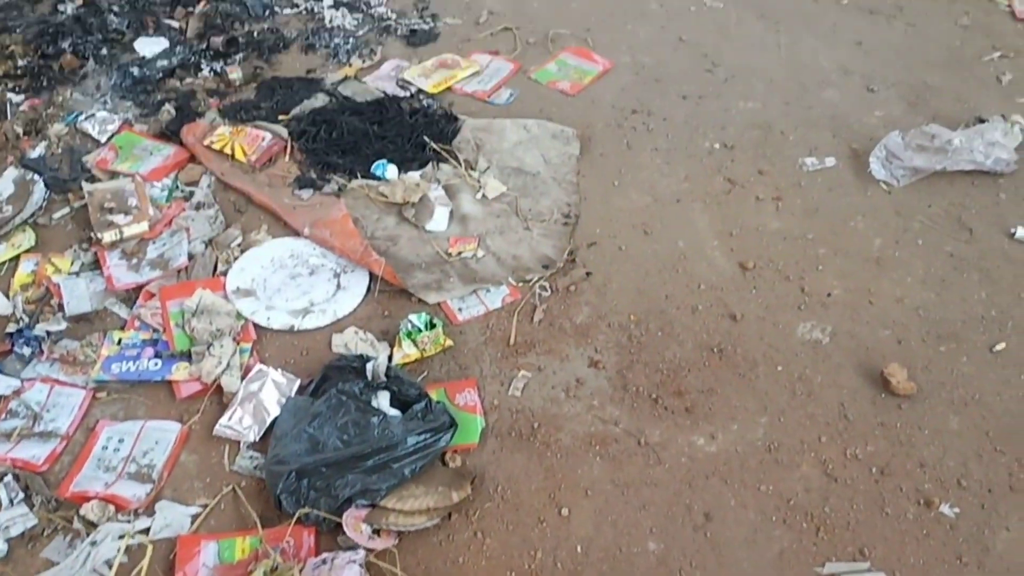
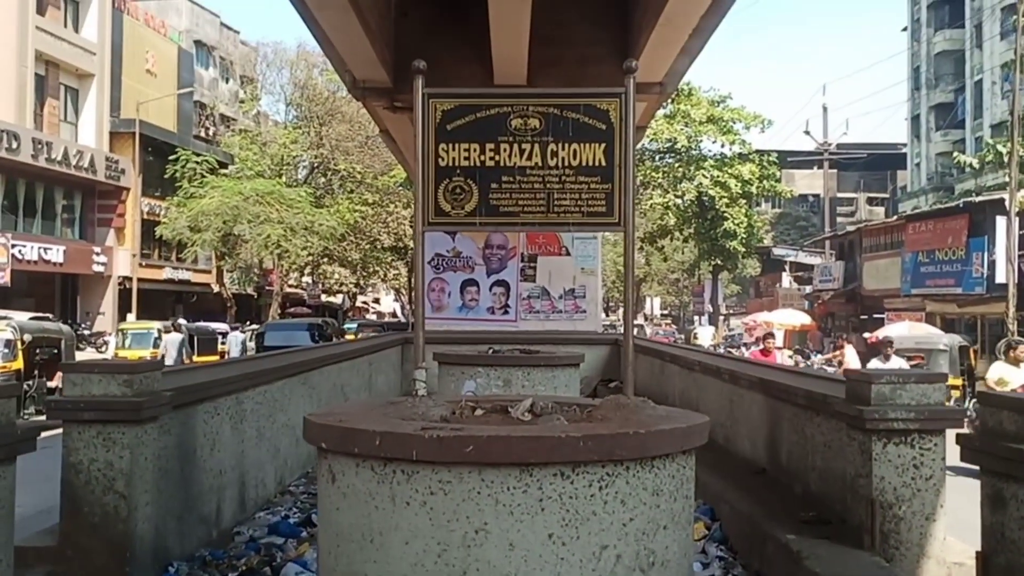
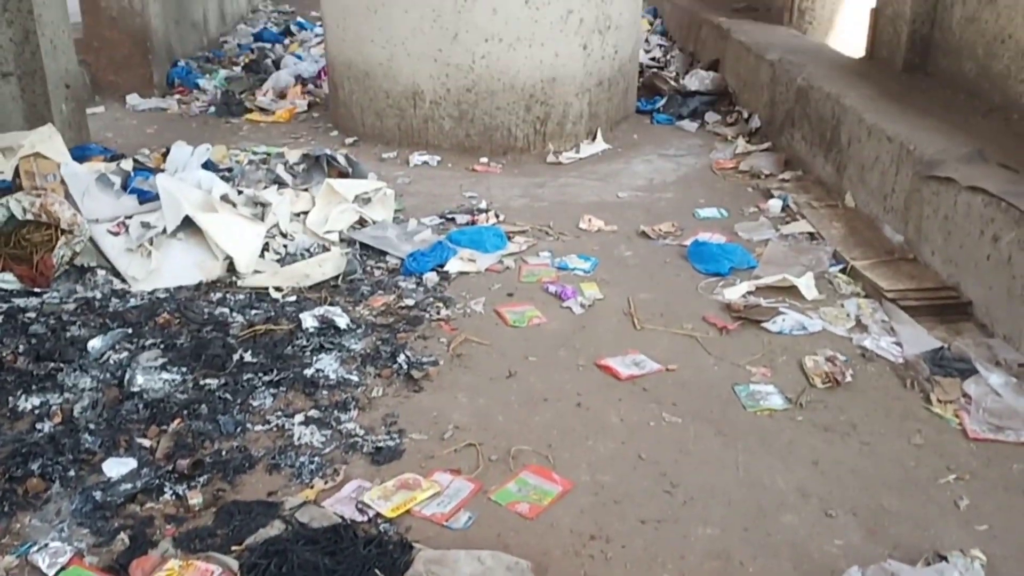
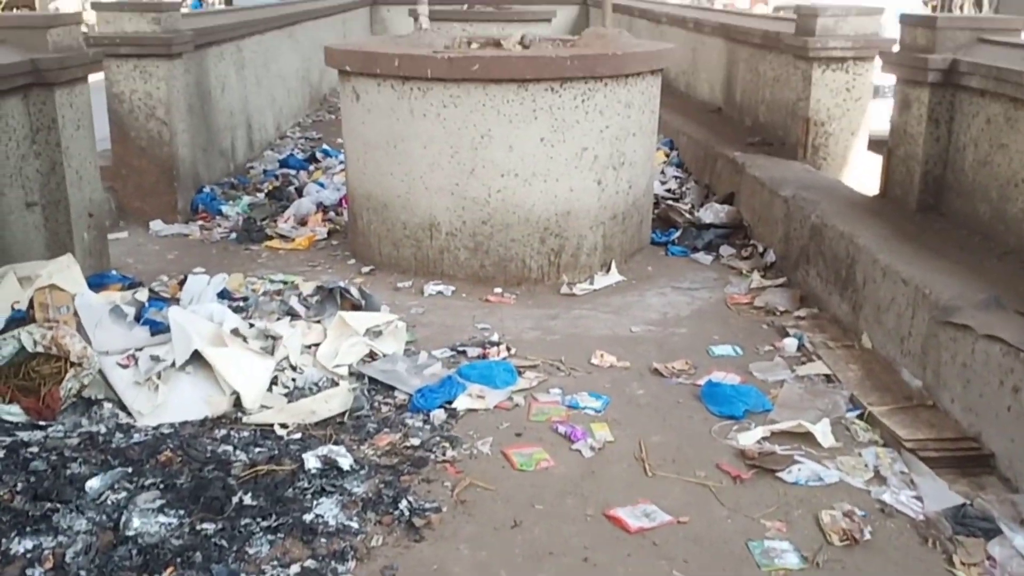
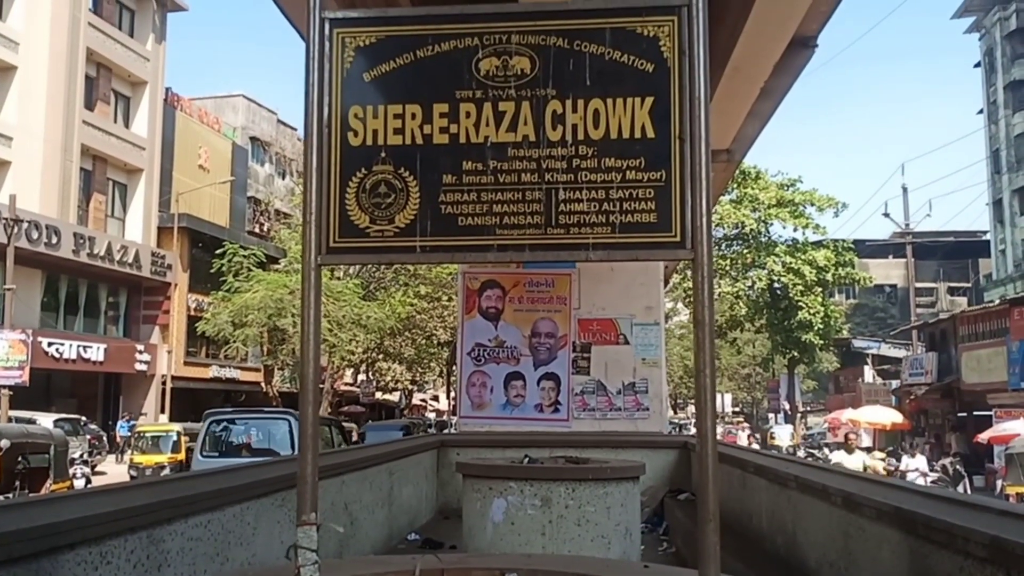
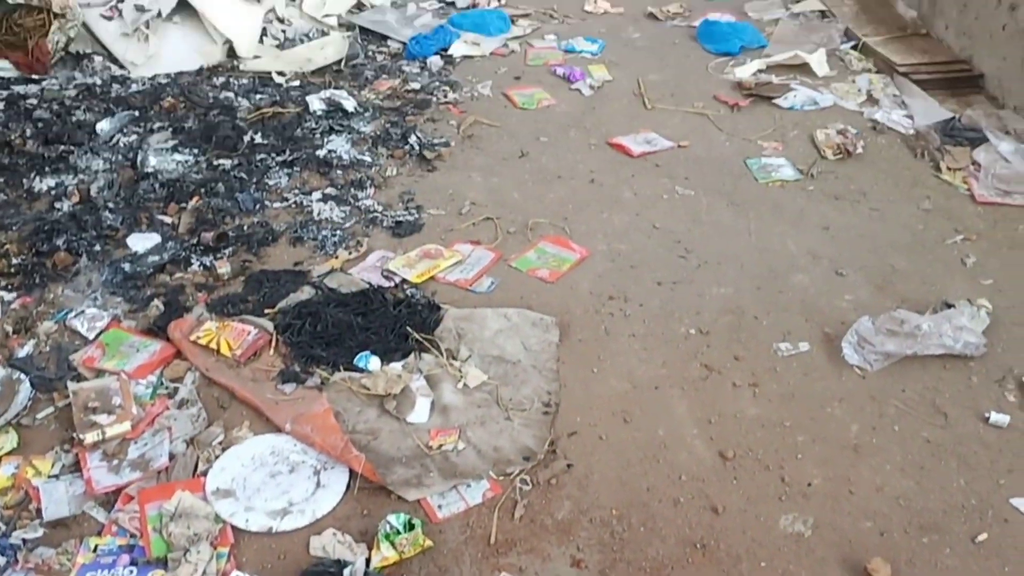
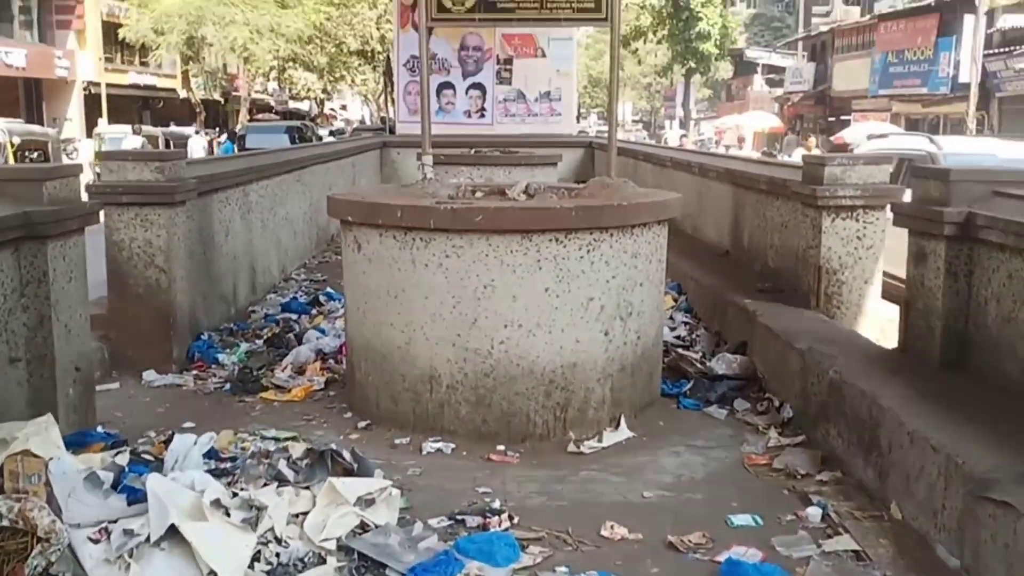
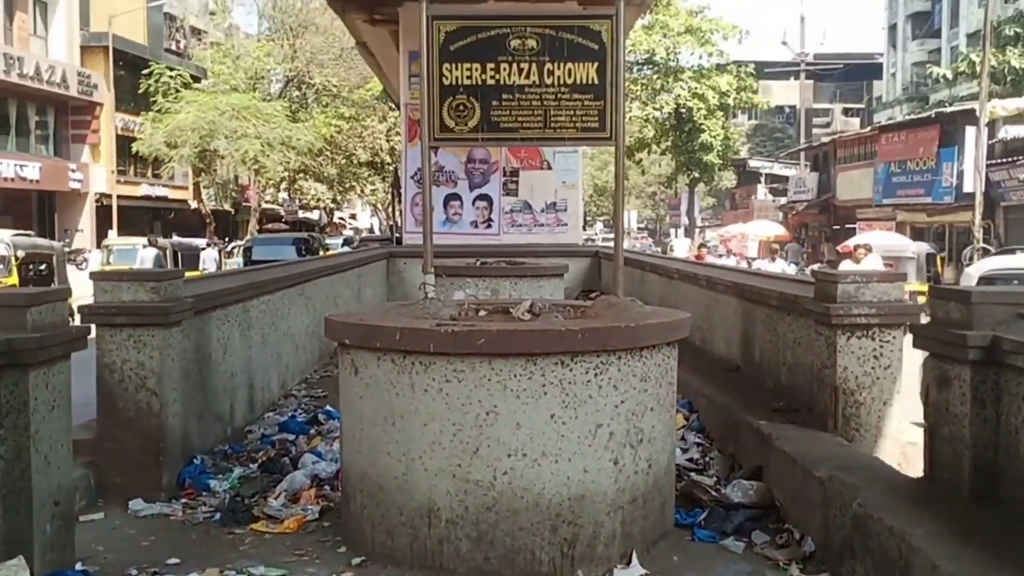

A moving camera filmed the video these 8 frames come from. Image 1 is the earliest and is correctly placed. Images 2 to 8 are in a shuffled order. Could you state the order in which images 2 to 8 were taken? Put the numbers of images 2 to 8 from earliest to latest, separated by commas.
6, 3, 4, 7, 8, 2, 5
